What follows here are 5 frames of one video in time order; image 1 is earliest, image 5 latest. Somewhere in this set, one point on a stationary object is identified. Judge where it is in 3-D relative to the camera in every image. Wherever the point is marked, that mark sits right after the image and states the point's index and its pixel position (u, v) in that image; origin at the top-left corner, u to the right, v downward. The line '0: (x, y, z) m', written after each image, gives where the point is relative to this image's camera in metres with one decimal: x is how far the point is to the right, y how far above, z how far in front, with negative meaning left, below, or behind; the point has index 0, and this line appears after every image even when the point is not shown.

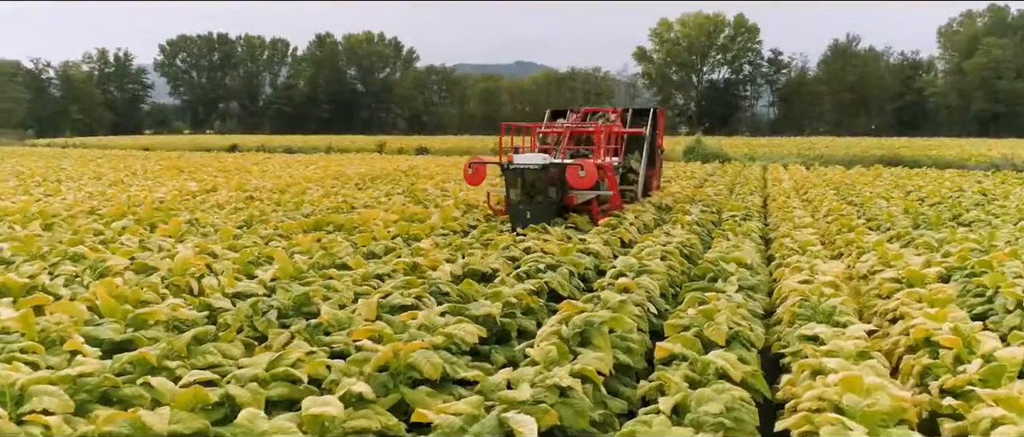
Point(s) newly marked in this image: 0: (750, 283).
0: (+2.4, -0.6, +7.6) m
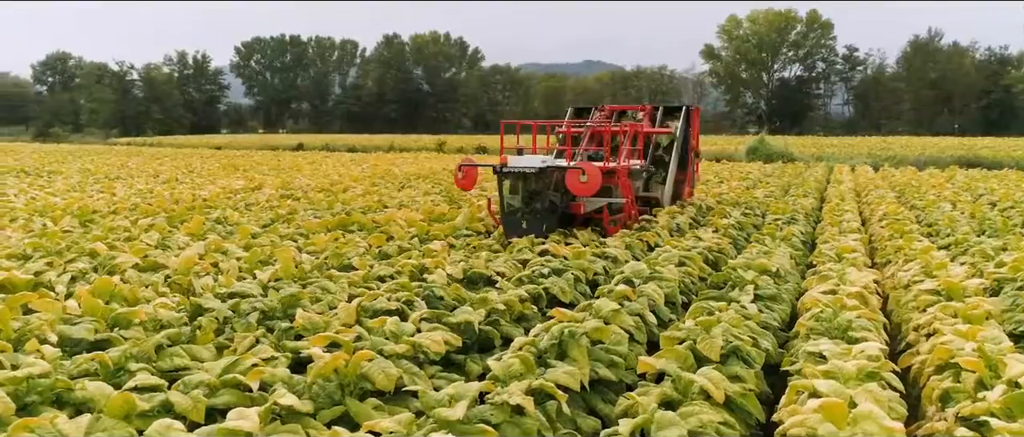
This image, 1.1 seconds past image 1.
0: (+2.4, -0.7, +7.1) m
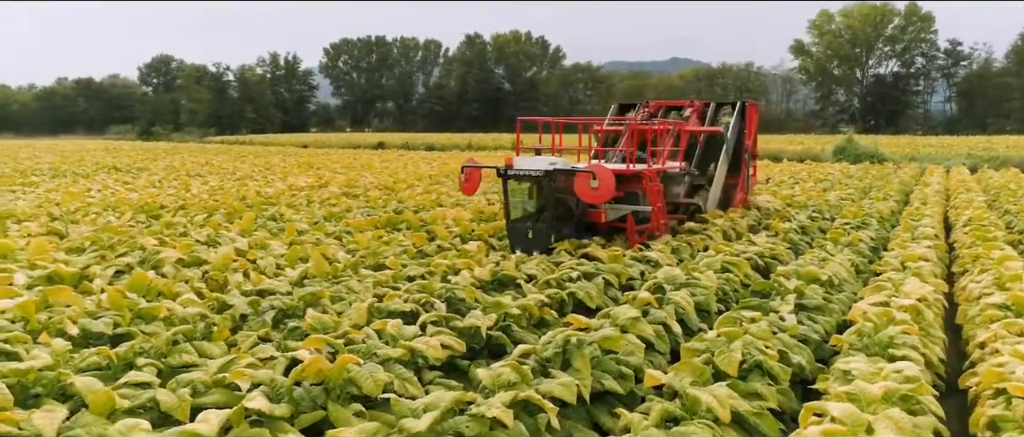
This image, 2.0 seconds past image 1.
0: (+2.7, -0.7, +6.7) m
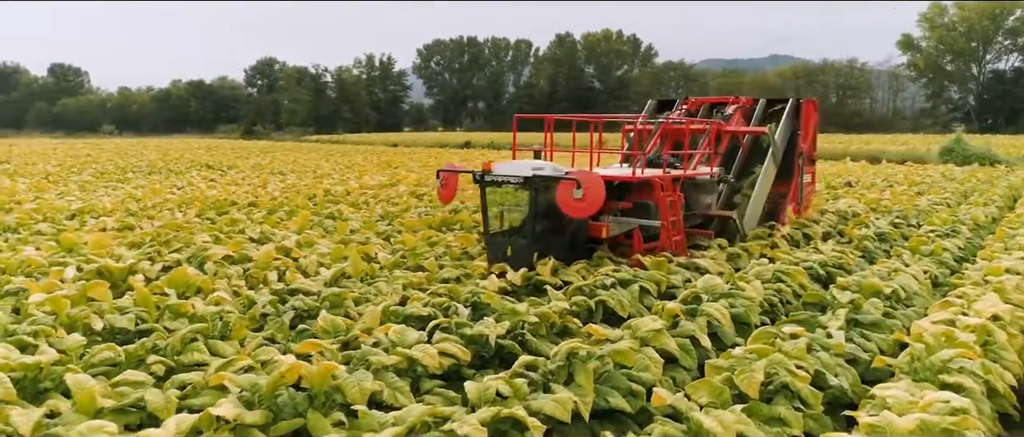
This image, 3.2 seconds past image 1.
0: (+2.9, -0.8, +6.1) m
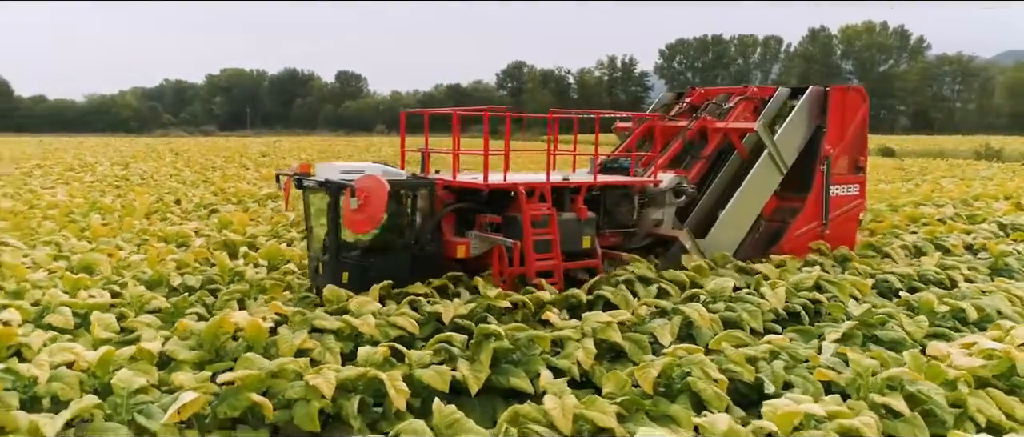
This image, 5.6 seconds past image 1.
0: (+2.8, -0.9, +5.6) m
